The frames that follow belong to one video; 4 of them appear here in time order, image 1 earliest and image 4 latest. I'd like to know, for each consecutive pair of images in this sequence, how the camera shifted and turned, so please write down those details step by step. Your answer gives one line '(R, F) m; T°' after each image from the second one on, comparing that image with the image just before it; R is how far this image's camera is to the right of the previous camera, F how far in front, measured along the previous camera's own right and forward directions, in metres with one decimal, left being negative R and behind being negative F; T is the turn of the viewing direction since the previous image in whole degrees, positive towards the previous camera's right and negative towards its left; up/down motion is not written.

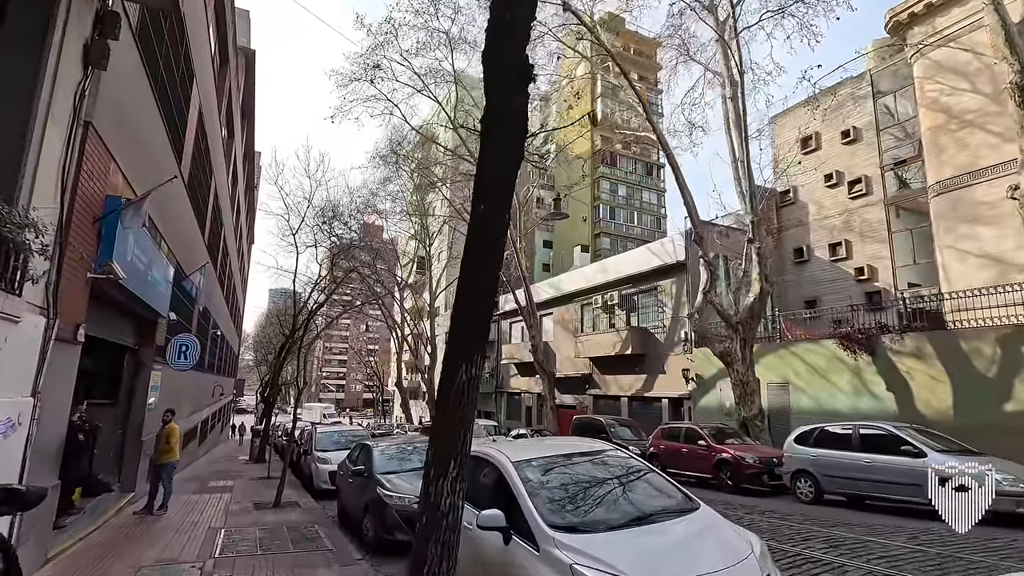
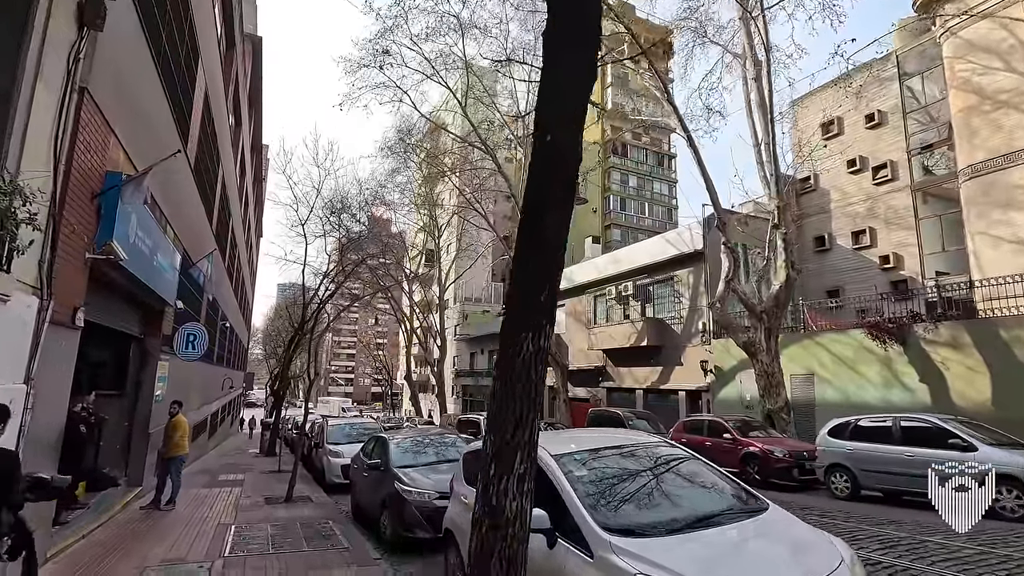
(-0.2, +0.5) m; -1°
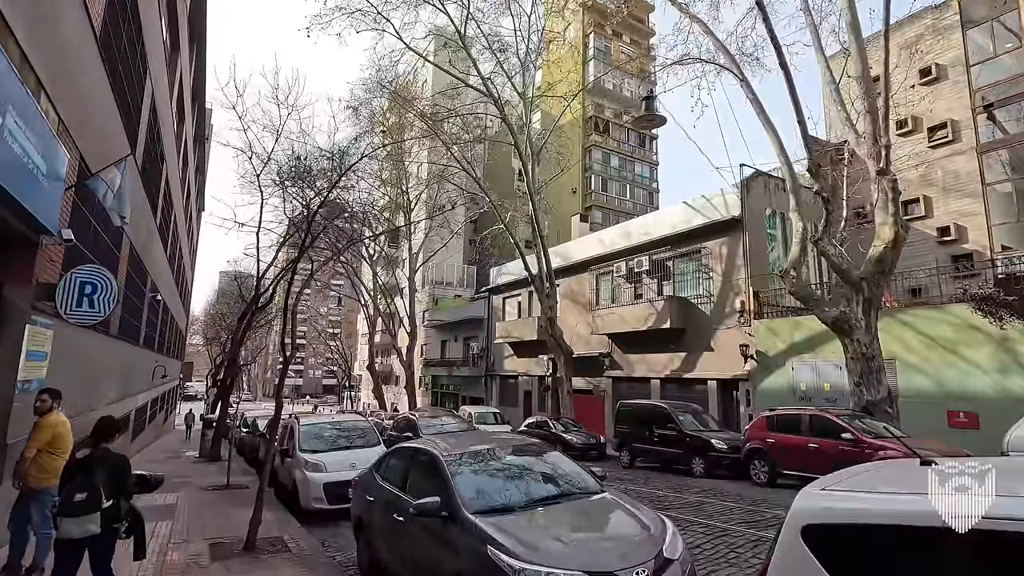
(-1.7, +3.5) m; +5°
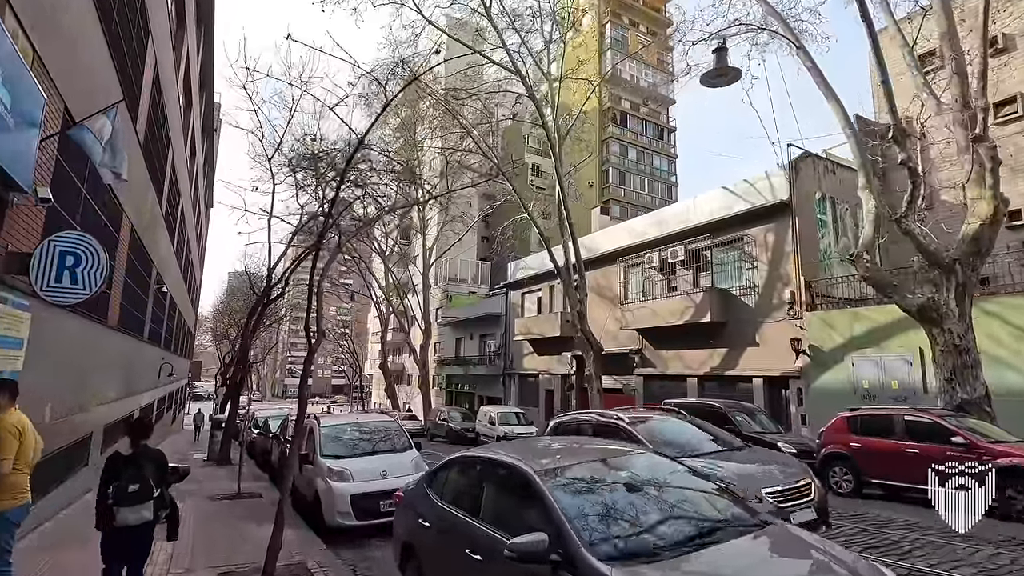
(-0.7, +1.2) m; -1°
